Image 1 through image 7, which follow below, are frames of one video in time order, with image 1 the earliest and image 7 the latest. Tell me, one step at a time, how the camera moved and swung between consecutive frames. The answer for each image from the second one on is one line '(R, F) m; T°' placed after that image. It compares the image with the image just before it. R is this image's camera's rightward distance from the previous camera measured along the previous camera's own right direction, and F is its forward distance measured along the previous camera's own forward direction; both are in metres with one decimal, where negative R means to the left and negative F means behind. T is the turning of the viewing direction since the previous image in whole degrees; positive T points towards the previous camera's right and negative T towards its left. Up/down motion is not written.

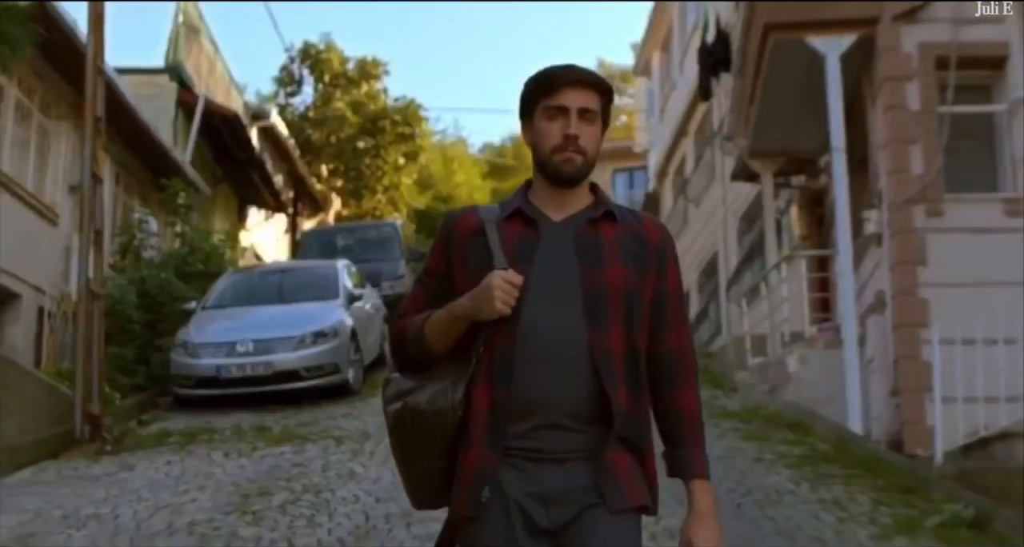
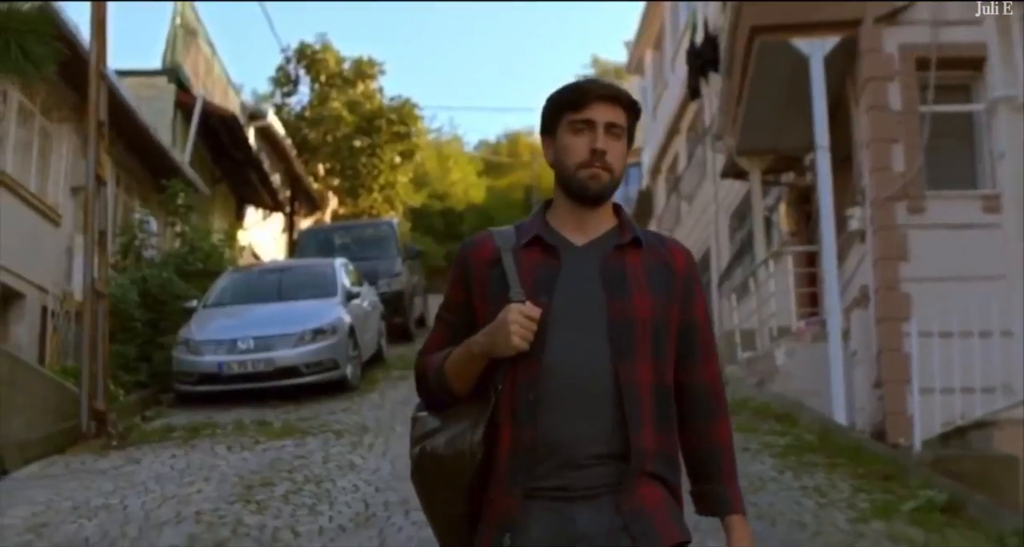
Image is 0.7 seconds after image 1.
(0.0, -0.3) m; 0°
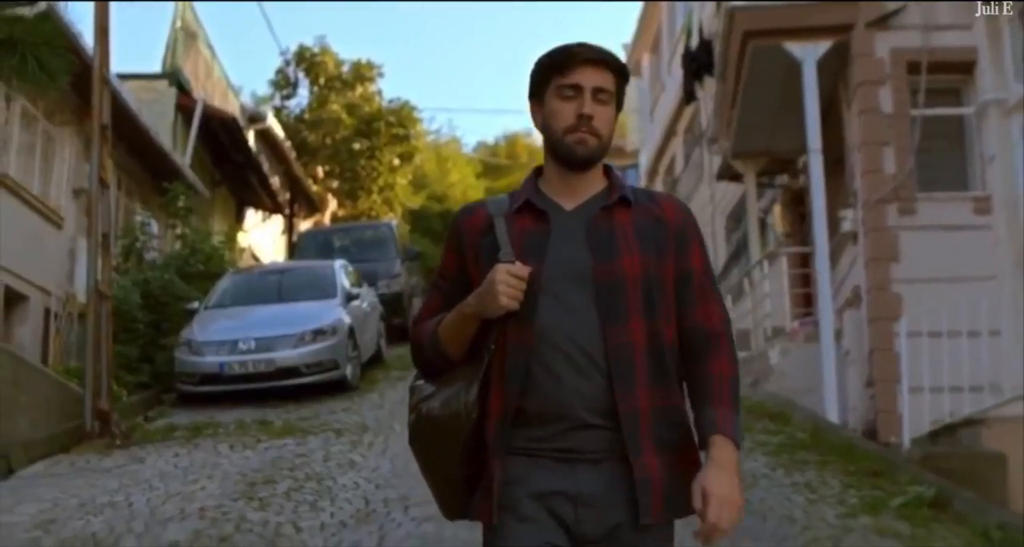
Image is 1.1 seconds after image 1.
(0.0, -0.2) m; 0°
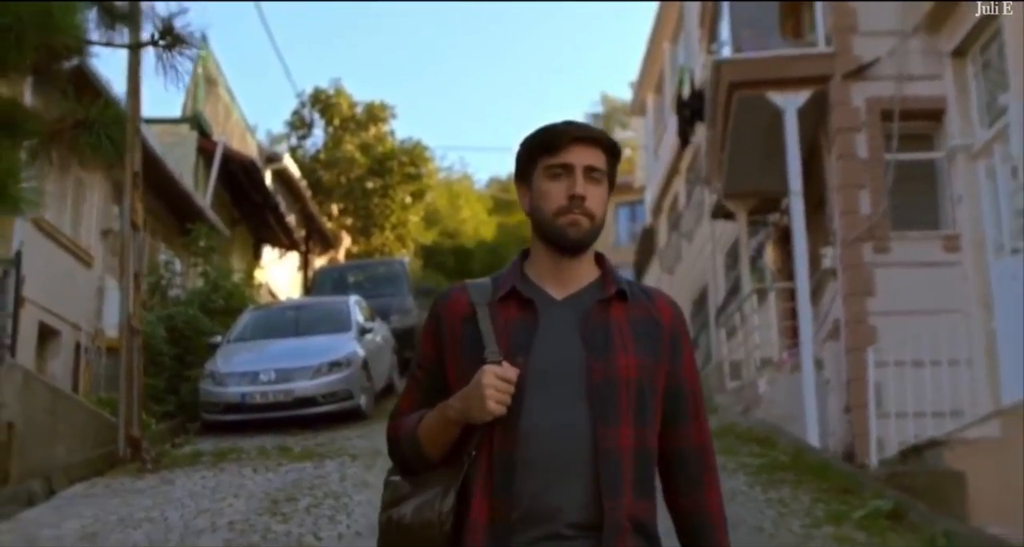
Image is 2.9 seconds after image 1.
(+0.1, -0.9) m; -1°
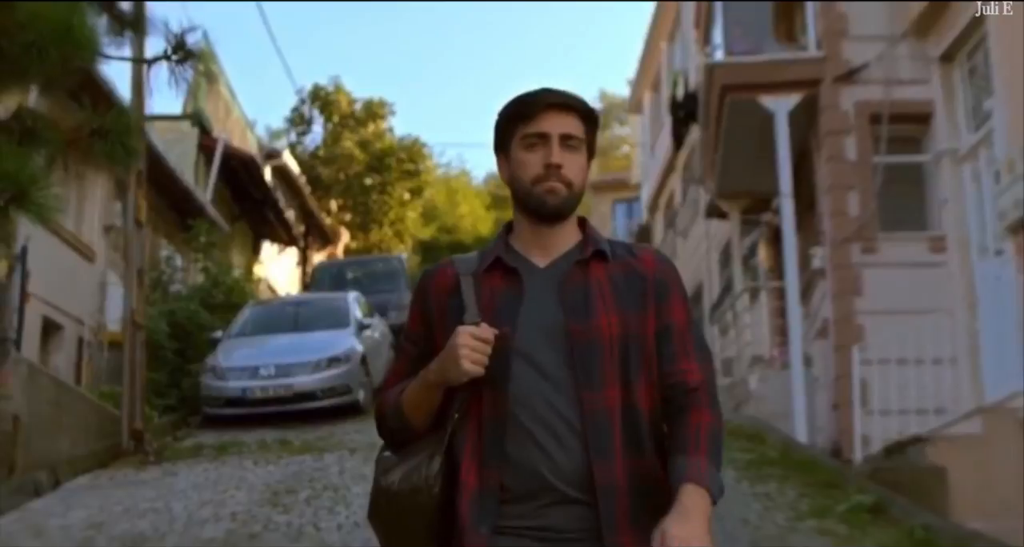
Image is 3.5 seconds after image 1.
(0.0, -0.3) m; 0°
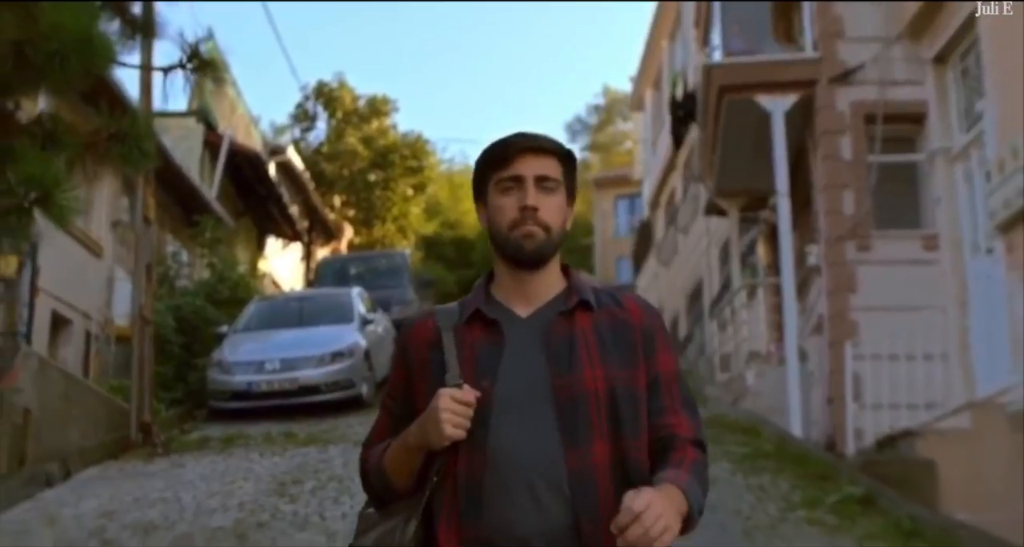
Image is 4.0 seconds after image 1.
(0.0, -0.3) m; 0°
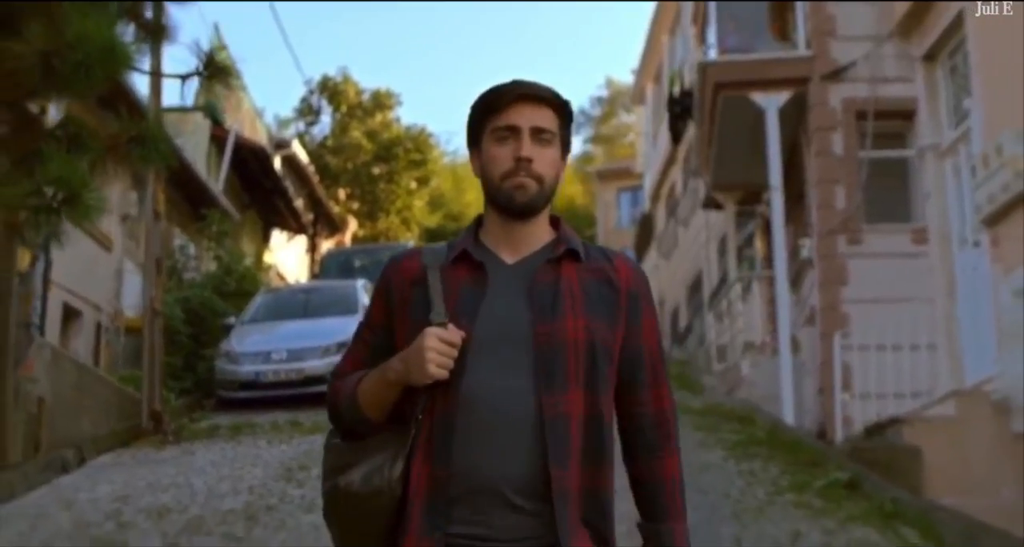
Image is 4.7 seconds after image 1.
(0.0, -0.4) m; 0°
